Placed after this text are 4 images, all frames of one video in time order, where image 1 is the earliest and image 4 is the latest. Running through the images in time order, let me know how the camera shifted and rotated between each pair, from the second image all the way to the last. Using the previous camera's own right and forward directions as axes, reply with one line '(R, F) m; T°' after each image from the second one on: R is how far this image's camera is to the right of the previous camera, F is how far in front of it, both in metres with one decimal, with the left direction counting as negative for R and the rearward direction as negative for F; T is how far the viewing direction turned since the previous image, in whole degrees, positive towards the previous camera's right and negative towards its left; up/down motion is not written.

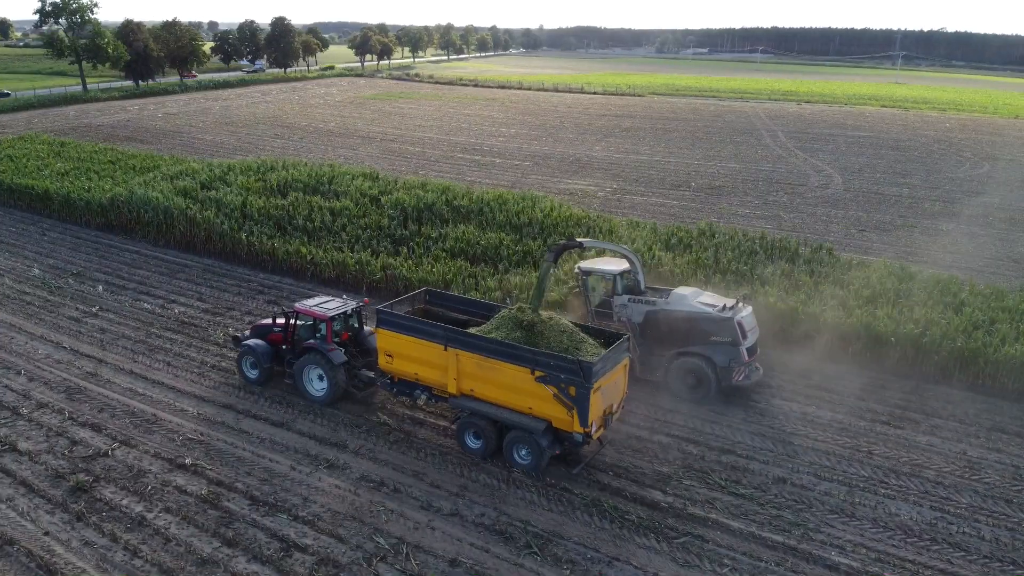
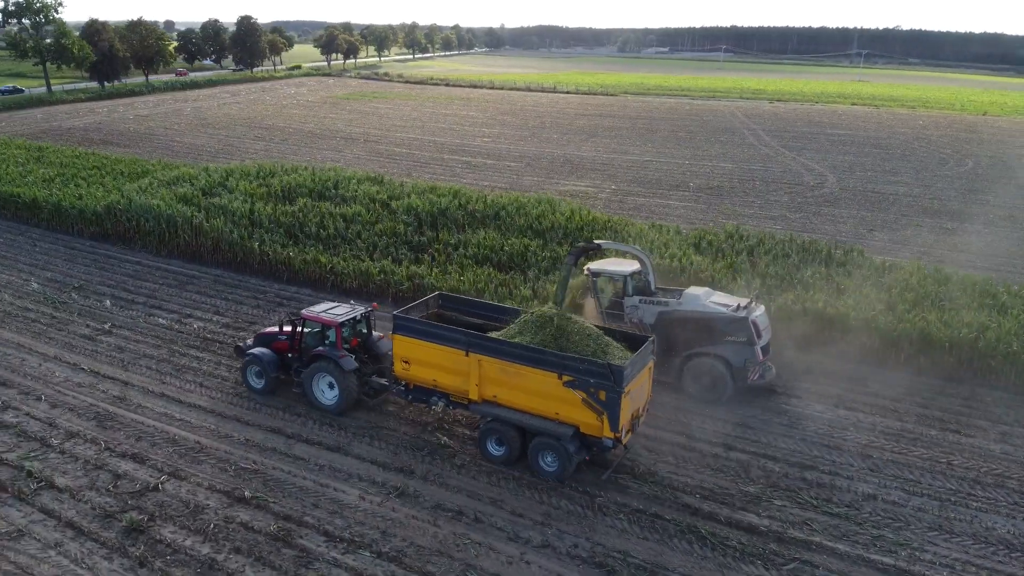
(-1.4, +0.6) m; +3°
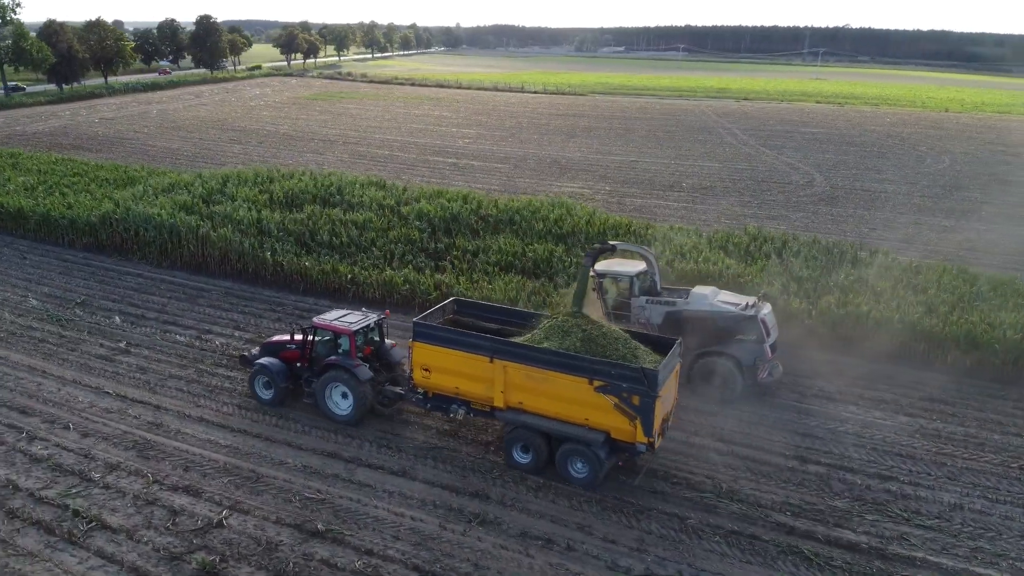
(-1.4, +0.5) m; +3°
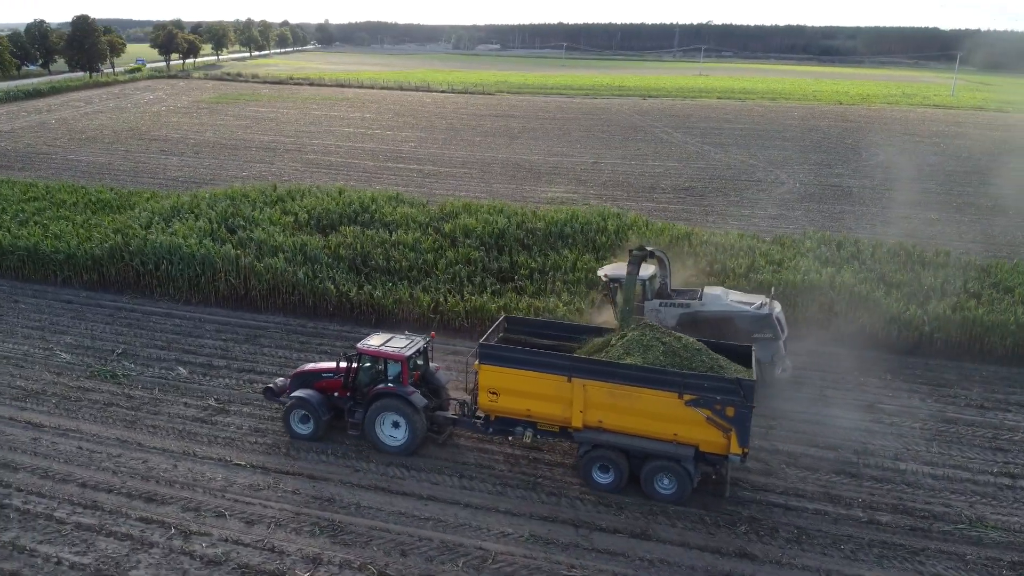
(-3.9, +1.3) m; +9°
